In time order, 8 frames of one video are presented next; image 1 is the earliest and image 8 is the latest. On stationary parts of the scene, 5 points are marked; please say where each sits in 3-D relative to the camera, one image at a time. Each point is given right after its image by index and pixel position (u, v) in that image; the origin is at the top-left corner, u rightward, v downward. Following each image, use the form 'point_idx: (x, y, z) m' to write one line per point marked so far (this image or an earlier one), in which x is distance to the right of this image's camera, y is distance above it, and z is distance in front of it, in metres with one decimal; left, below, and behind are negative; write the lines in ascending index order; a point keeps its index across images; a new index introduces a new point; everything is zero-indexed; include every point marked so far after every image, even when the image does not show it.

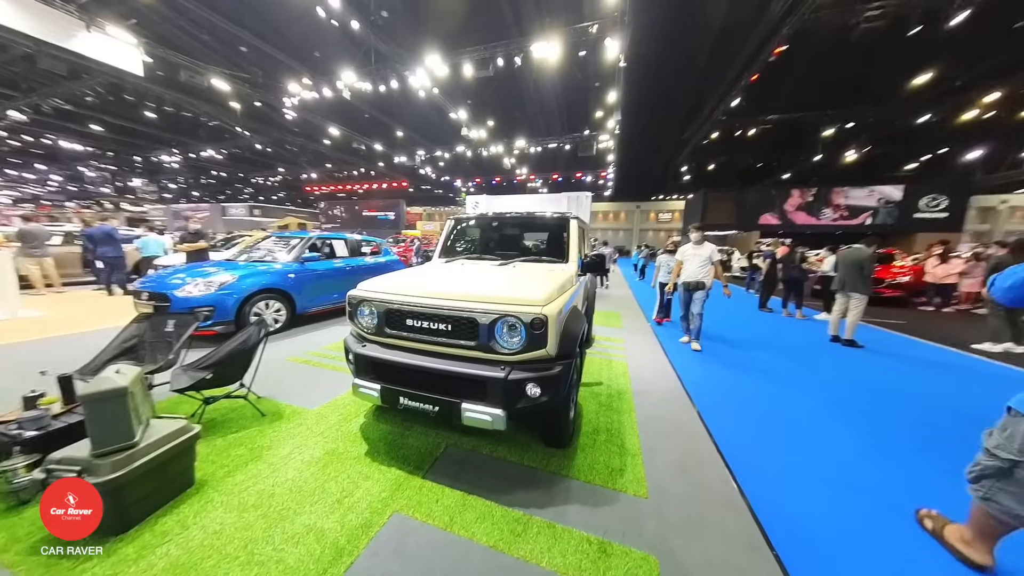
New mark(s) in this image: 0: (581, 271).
0: (+0.7, +0.2, +3.1) m
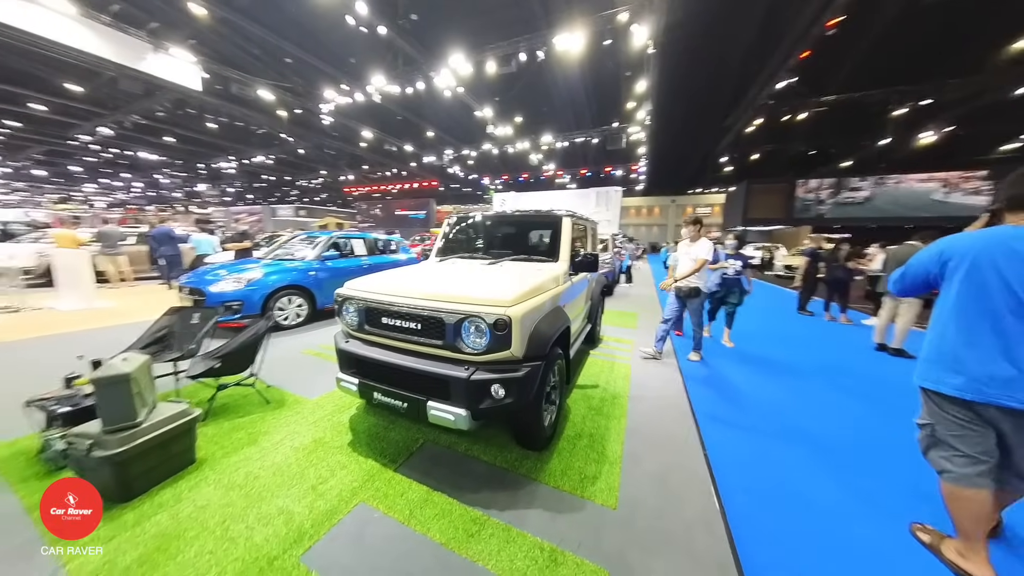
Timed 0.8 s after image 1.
0: (+0.6, +0.2, +3.1) m
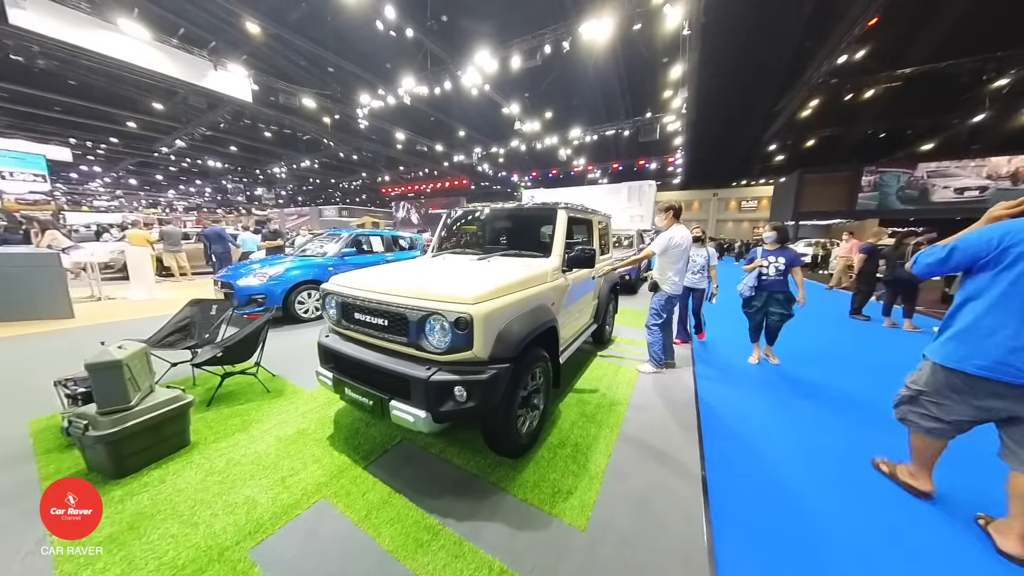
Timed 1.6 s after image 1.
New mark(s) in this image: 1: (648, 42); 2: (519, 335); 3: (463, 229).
0: (+0.5, +0.2, +2.9) m
1: (+4.3, +7.9, +9.1) m
2: (0.0, -0.3, +2.0) m
3: (-0.6, +0.8, +3.7) m
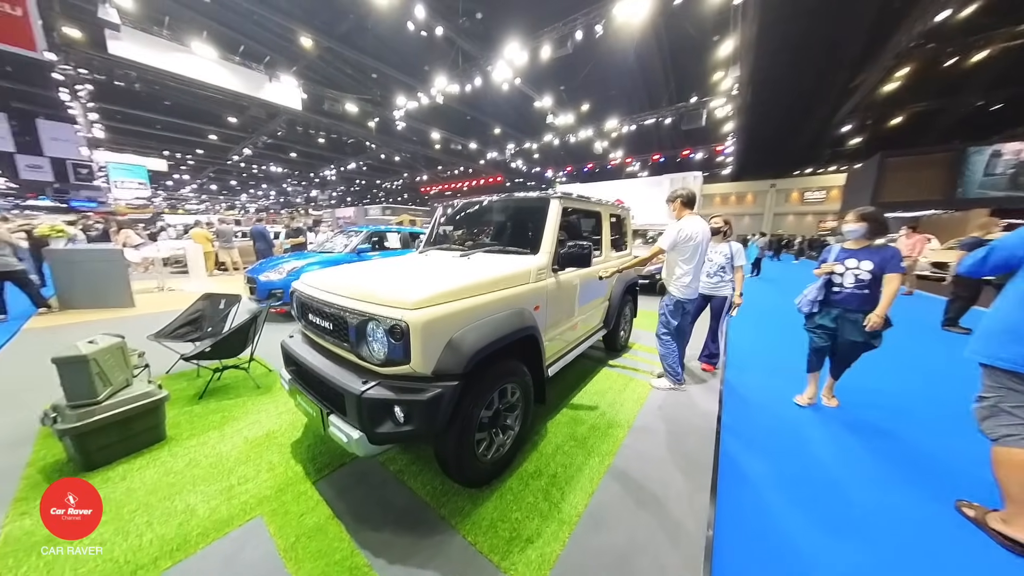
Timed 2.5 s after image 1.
0: (+0.4, +0.2, +2.5) m
1: (+5.0, +7.8, +8.2) m
2: (-0.2, -0.3, +1.7) m
3: (-0.7, +0.8, +3.4) m
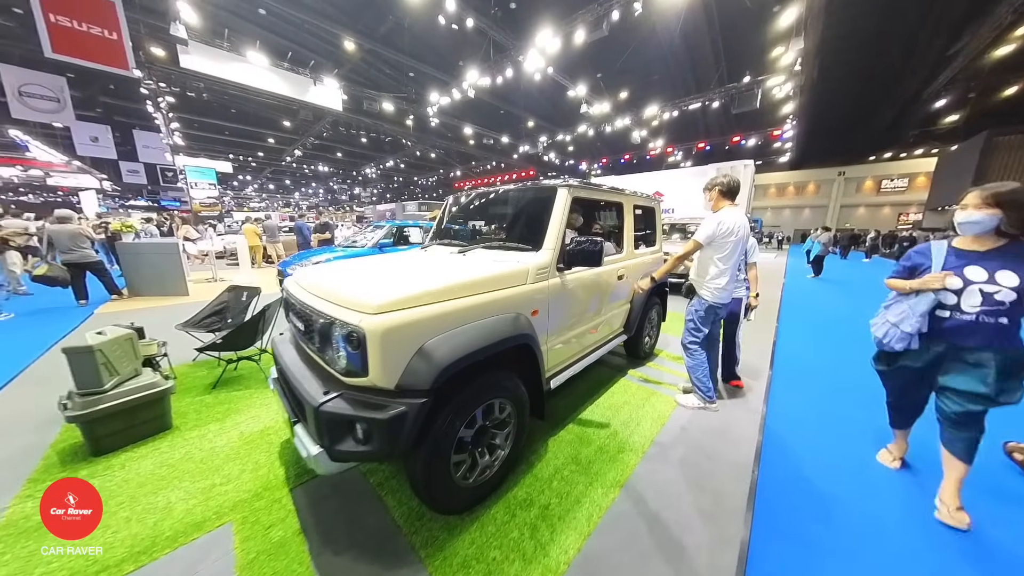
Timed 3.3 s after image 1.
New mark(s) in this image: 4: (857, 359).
0: (+0.4, +0.2, +2.2) m
1: (+5.8, +7.8, +7.2) m
2: (-0.3, -0.3, +1.4) m
3: (-0.5, +0.8, +3.2) m
4: (+4.6, -0.9, +3.8) m
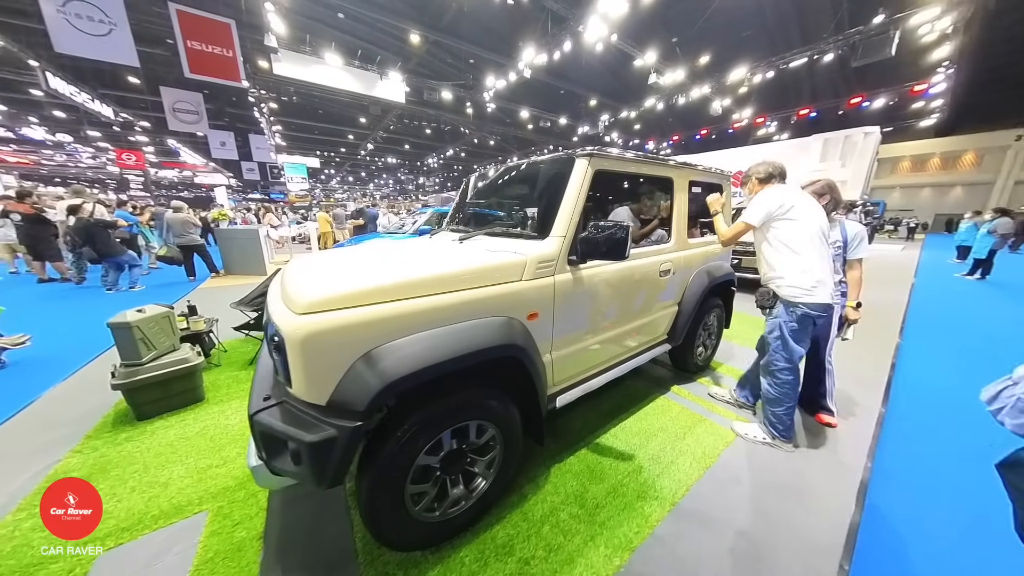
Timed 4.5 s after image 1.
0: (+0.4, +0.2, +1.7) m
1: (+6.9, +7.8, +5.3) m
2: (-0.5, -0.3, +1.2) m
3: (-0.3, +0.9, +2.9) m
4: (+4.8, -1.0, +2.6) m
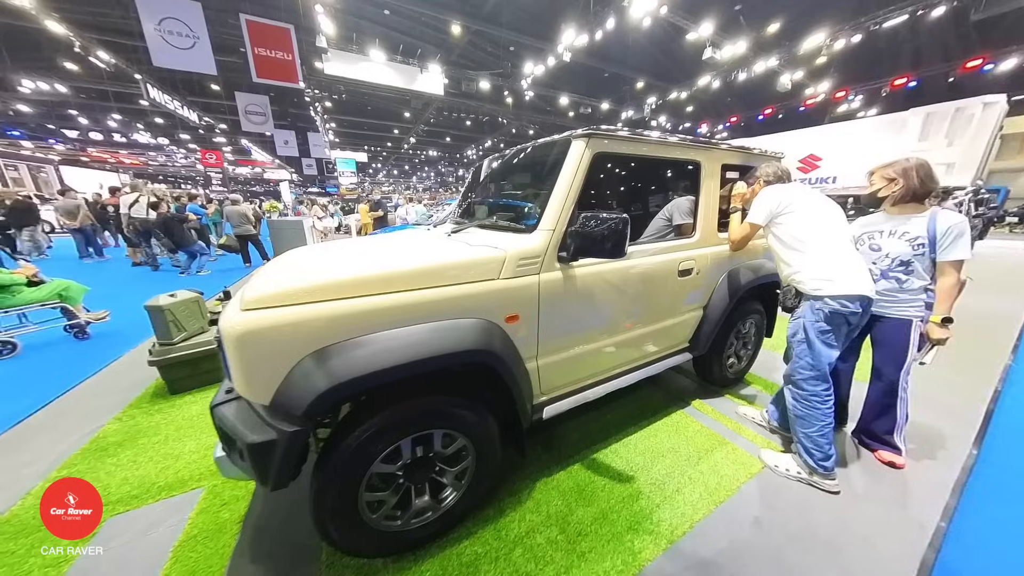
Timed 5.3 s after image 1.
0: (+0.3, +0.2, +1.5) m
1: (+7.4, +7.7, +4.0) m
2: (-0.6, -0.3, +1.1) m
3: (-0.2, +0.9, +2.8) m
4: (+4.8, -1.1, +1.9) m
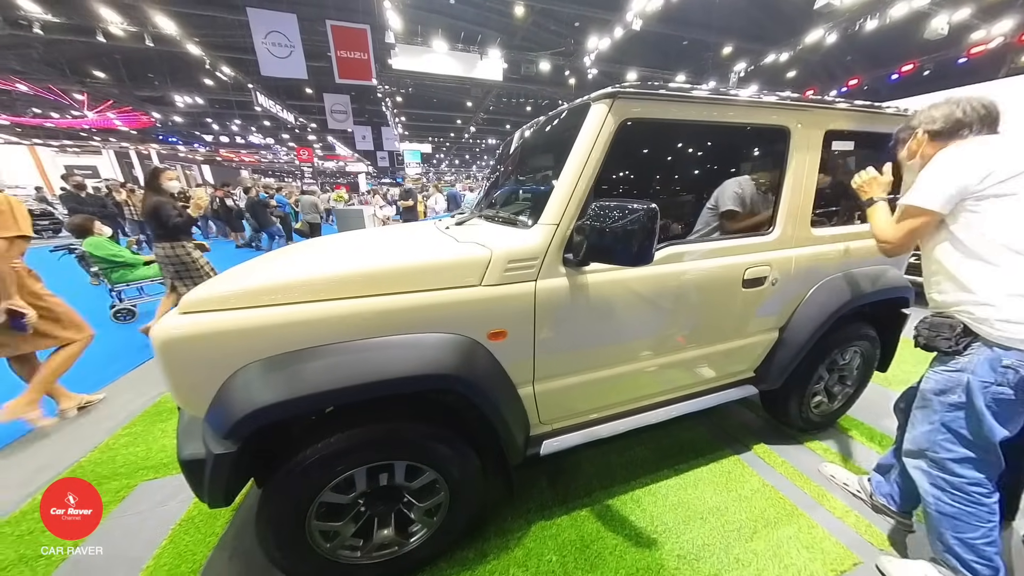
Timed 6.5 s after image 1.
0: (+0.3, +0.2, +1.2) m
1: (+8.0, +7.3, +2.0) m
2: (-0.7, -0.3, +0.9) m
3: (0.0, +1.0, +2.4) m
4: (+4.7, -1.4, +0.8) m
